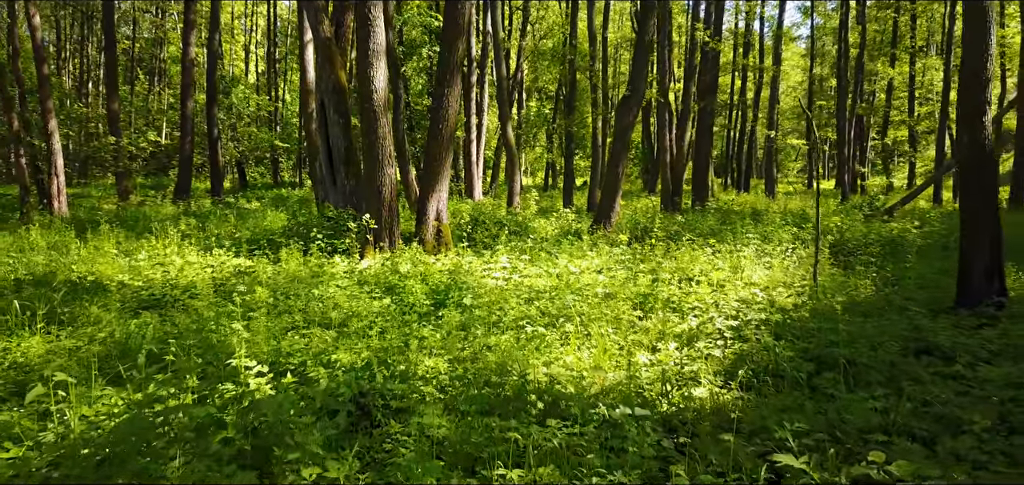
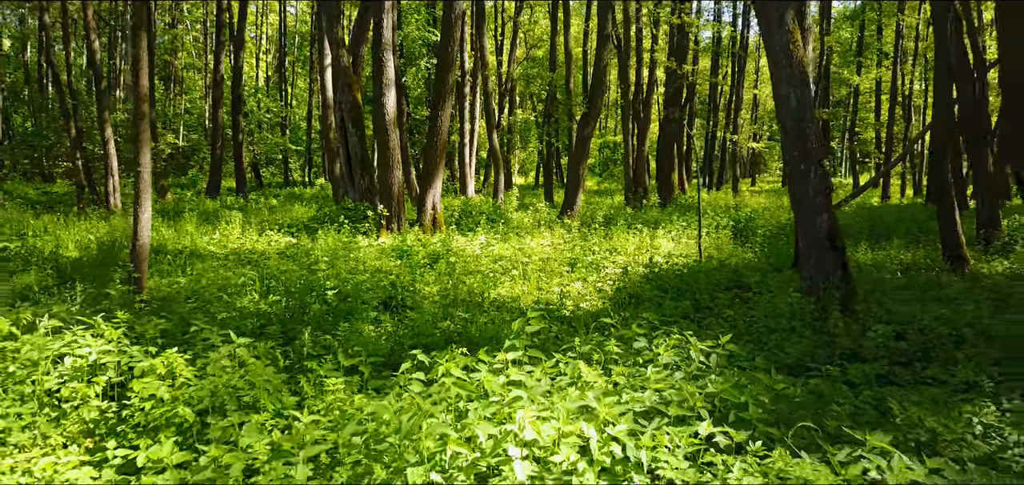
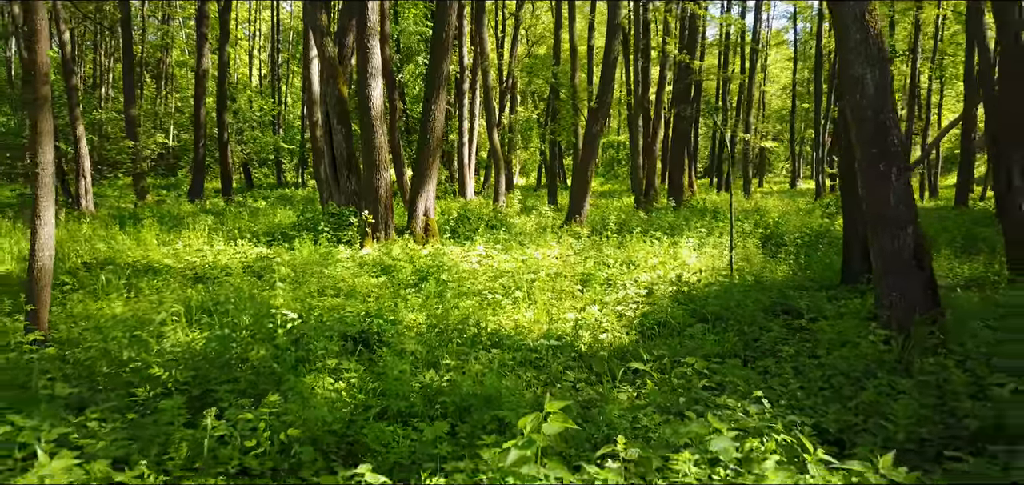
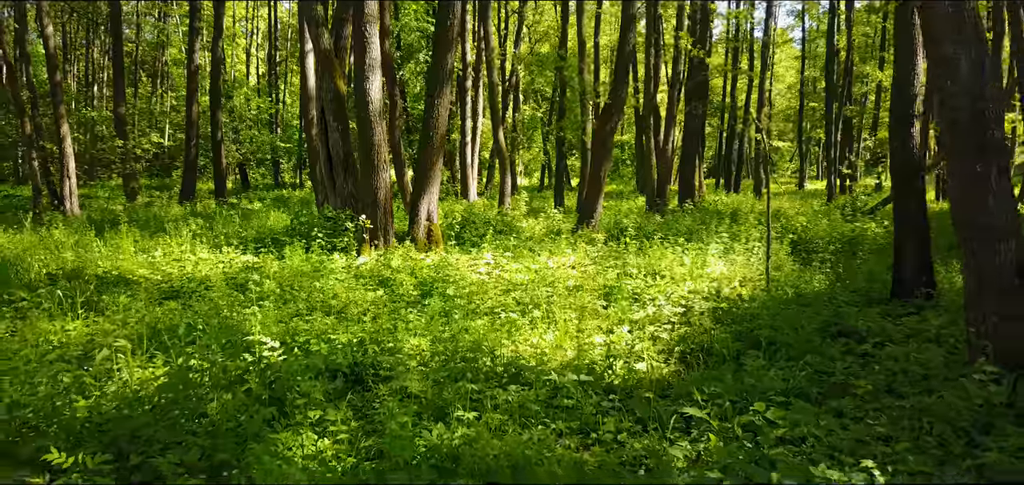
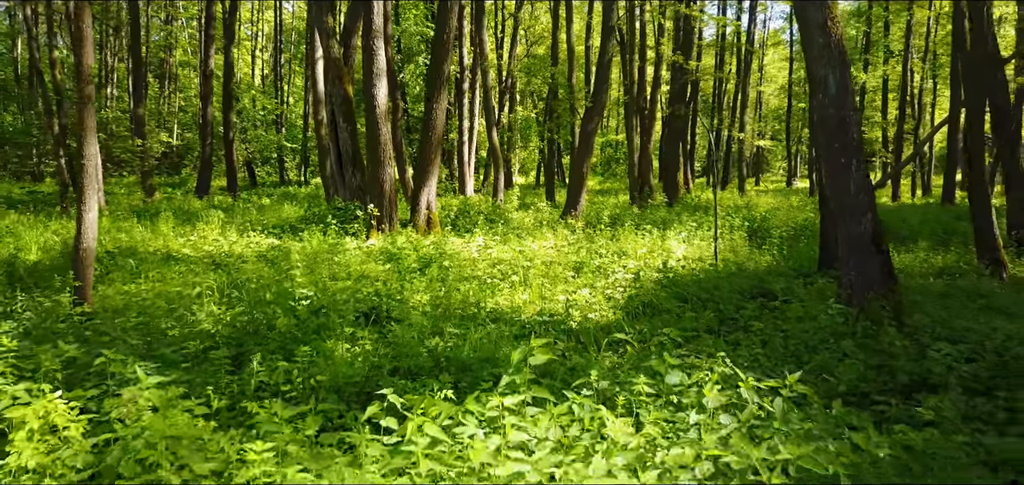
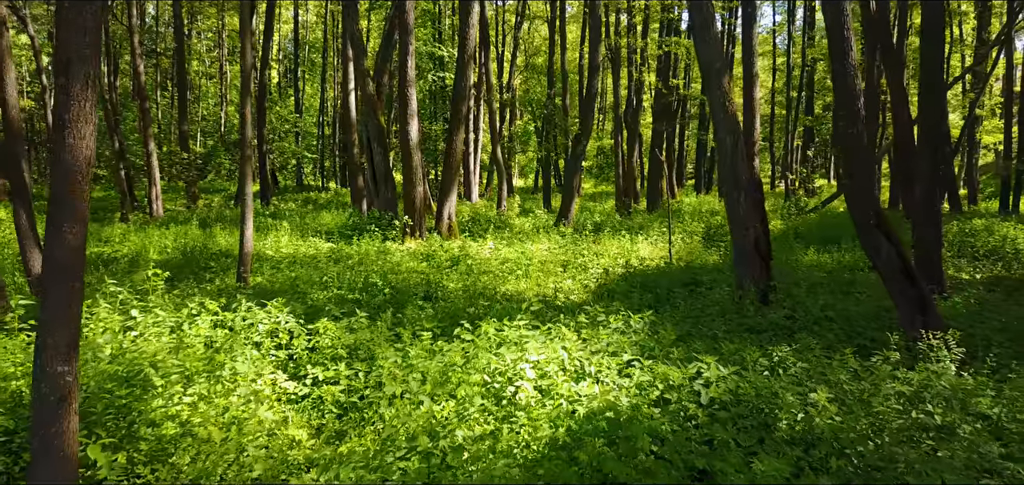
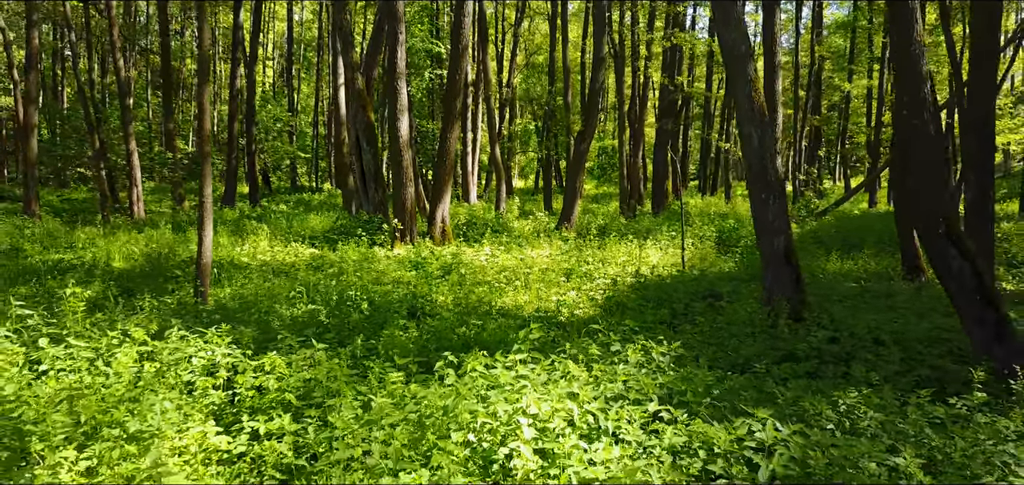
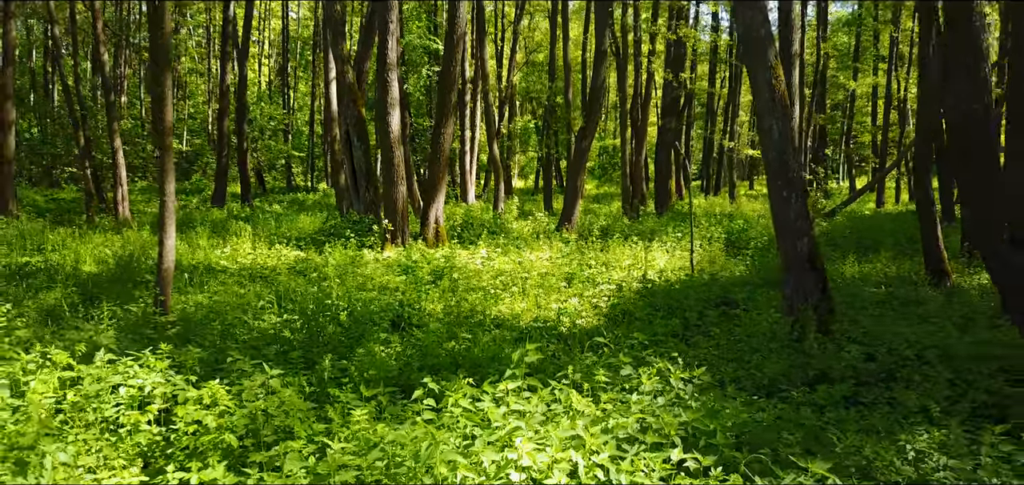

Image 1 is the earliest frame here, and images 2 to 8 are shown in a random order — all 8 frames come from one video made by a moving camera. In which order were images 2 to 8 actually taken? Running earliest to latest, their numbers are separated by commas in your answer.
4, 3, 5, 2, 8, 7, 6
